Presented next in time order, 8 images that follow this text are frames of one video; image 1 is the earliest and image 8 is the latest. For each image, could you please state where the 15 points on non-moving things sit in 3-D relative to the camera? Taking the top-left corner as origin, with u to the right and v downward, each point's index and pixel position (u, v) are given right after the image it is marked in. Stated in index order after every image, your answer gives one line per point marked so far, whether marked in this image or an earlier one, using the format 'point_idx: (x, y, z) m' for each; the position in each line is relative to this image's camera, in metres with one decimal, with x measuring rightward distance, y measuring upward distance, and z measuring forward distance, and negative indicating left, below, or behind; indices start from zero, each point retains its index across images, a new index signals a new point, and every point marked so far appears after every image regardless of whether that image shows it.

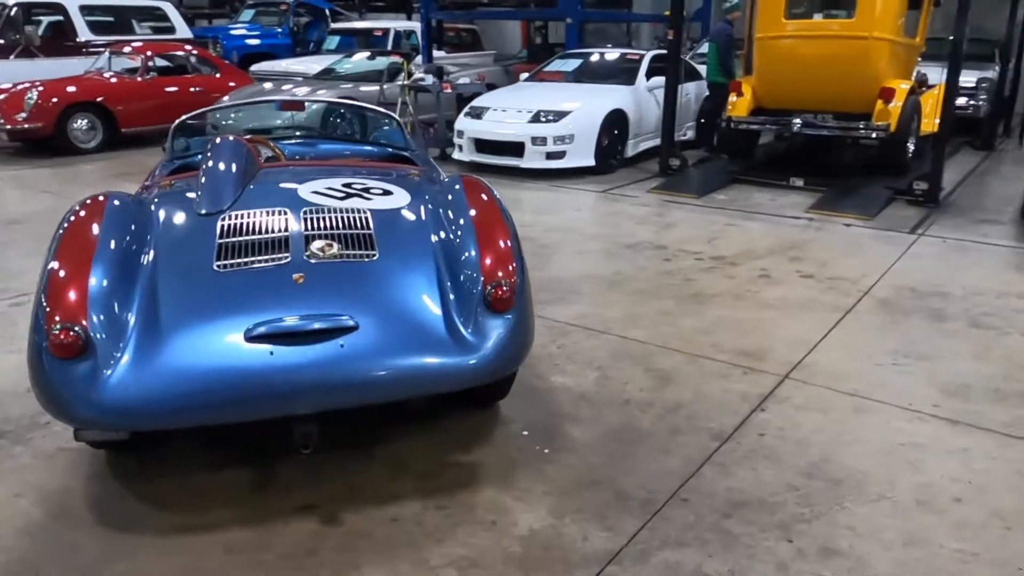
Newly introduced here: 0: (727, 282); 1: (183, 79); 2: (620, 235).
0: (+1.3, 0.0, +4.7) m
1: (-4.8, +3.1, +11.1) m
2: (+0.8, +0.4, +5.8) m
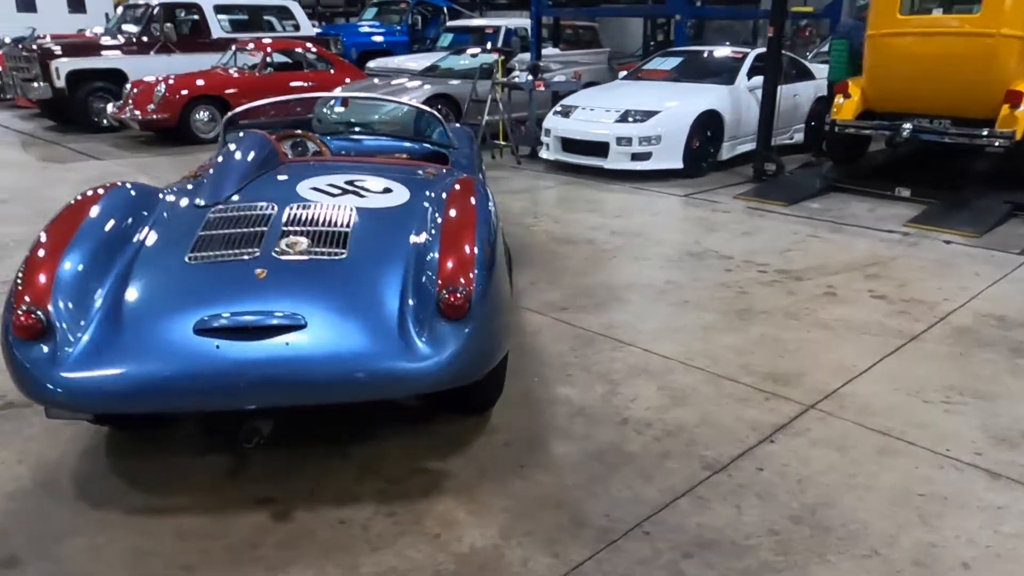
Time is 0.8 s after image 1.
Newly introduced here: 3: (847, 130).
0: (+1.5, -0.1, +4.3) m
1: (-3.3, +3.3, +11.7) m
2: (+1.3, +0.3, +5.5) m
3: (+3.3, +1.6, +7.5) m
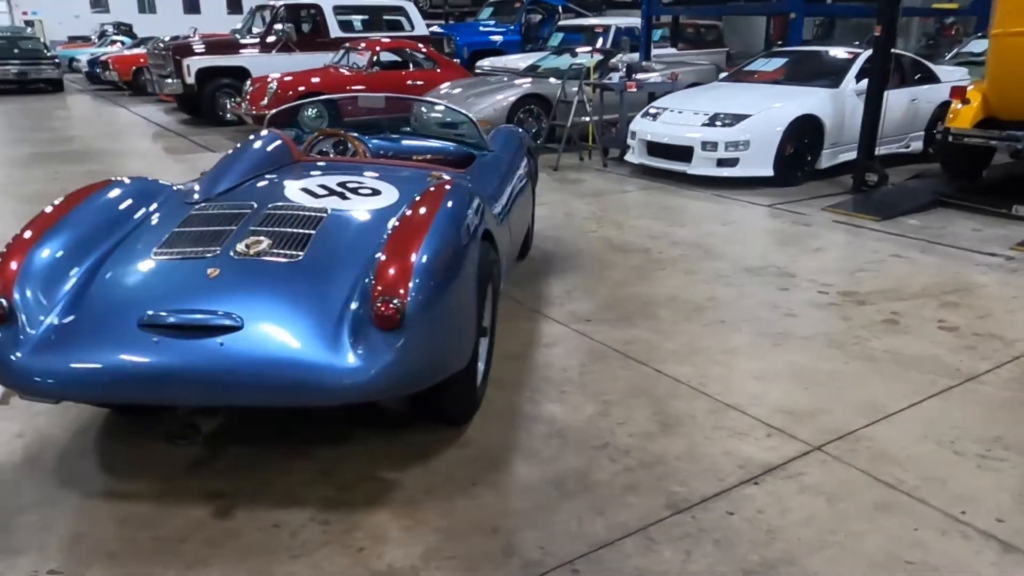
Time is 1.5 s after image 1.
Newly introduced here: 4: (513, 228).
0: (+1.7, -0.2, +4.0) m
1: (-1.7, +3.4, +12.0) m
2: (+1.6, +0.2, +5.2) m
3: (+4.0, +1.3, +6.8) m
4: (0.0, +0.3, +4.0) m
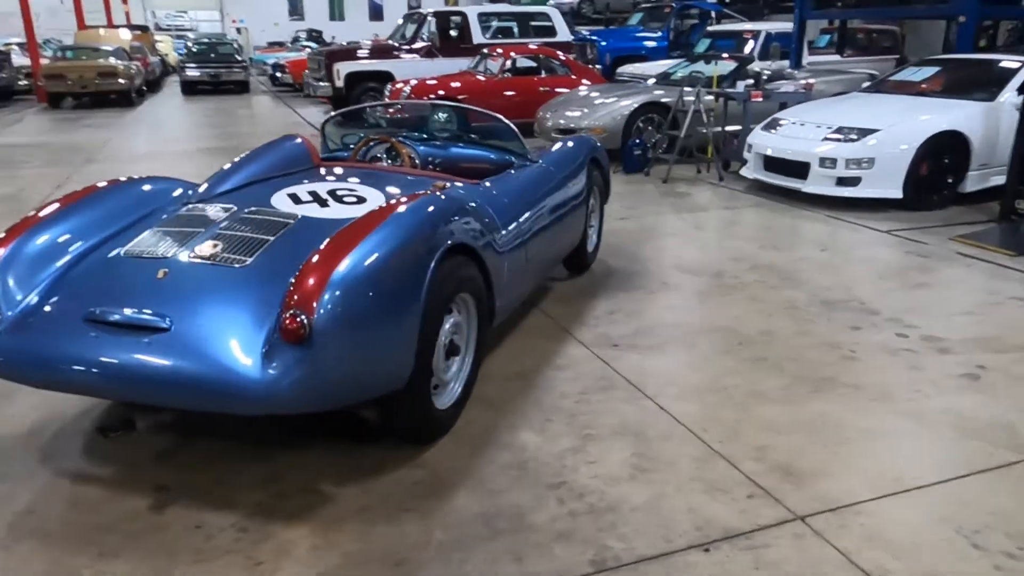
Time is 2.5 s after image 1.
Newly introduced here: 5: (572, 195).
0: (+1.8, -0.4, +3.4) m
1: (+0.4, +3.3, +12.0) m
2: (+2.0, 0.0, +4.6) m
3: (+4.7, +0.9, +5.7) m
4: (+0.1, +0.2, +3.8) m
5: (+0.3, +0.5, +4.4) m
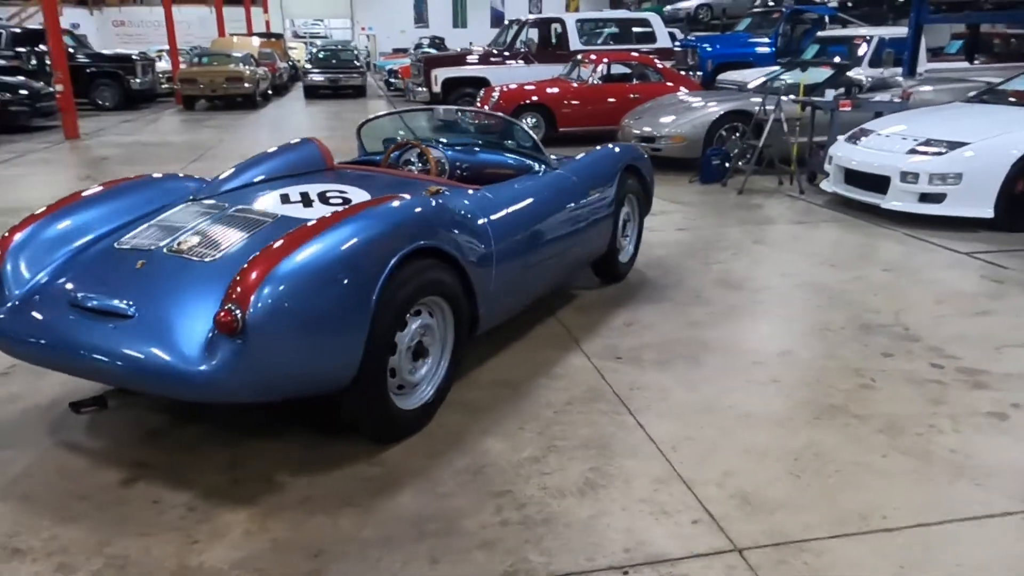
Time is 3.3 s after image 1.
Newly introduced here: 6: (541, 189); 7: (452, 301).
0: (+1.7, -0.5, +3.2) m
1: (+1.8, +3.2, +11.8) m
2: (+2.1, -0.1, +4.3) m
3: (+5.1, +0.6, +5.0) m
4: (+0.2, +0.2, +3.8) m
5: (+0.5, +0.5, +4.3) m
6: (+0.2, +0.5, +3.9) m
7: (-0.2, 0.0, +3.0) m
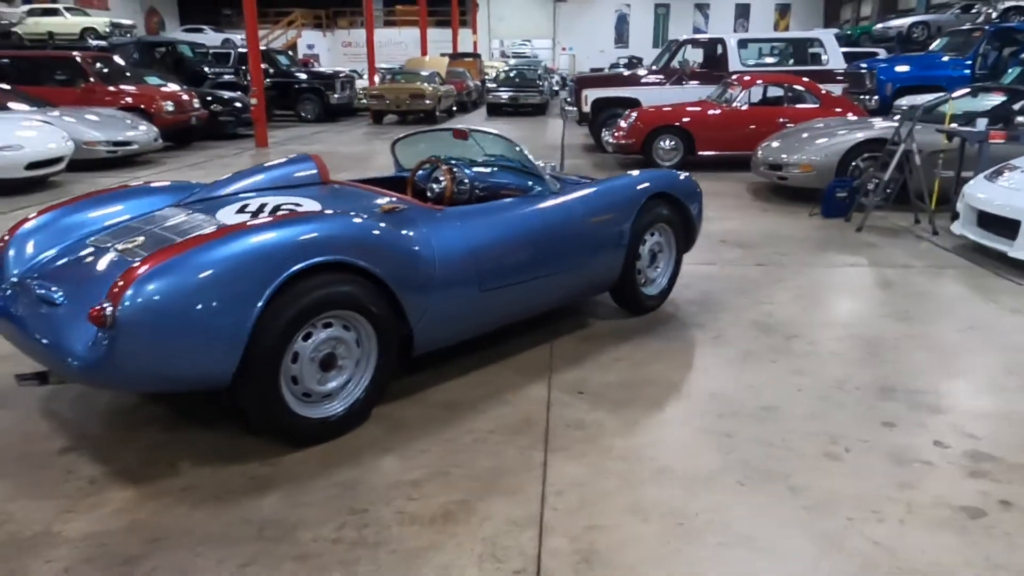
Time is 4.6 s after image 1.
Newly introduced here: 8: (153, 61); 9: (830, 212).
0: (+1.3, -0.7, +2.7) m
1: (+3.9, +2.6, +11.1) m
2: (+2.0, -0.4, +3.8) m
3: (+5.1, +0.1, +3.6) m
4: (+0.1, +0.1, +3.7) m
5: (+0.5, +0.3, +4.1) m
6: (+0.1, +0.4, +3.8) m
7: (-0.6, -0.1, +3.0) m
8: (-8.8, +5.6, +18.7) m
9: (+3.2, +0.8, +7.7) m
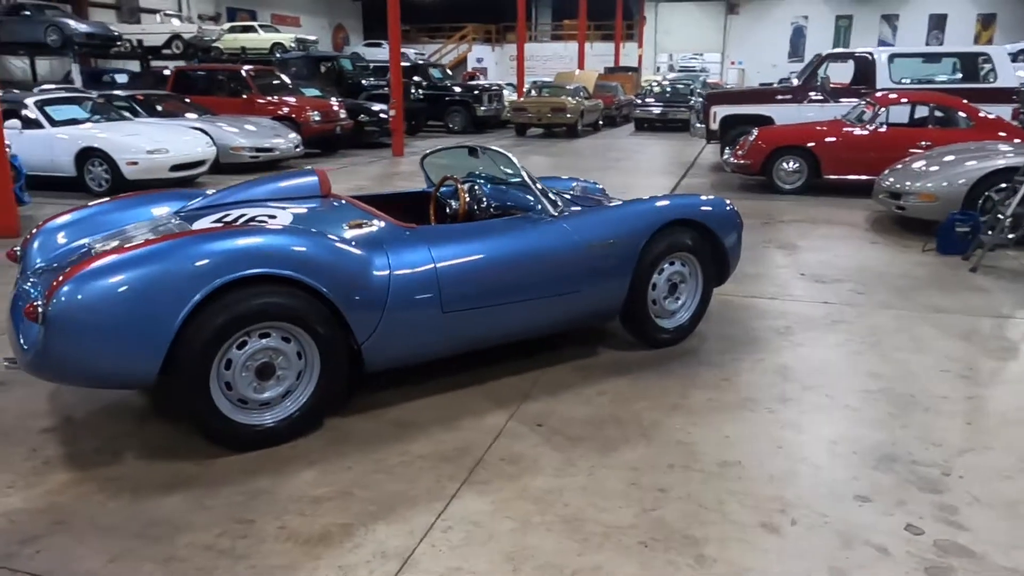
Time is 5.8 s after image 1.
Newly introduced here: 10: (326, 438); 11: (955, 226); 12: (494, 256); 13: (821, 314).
0: (+0.9, -0.9, +2.4) m
1: (+5.4, +2.1, +10.1) m
2: (+1.9, -0.7, +3.2) m
3: (+4.9, -0.3, +2.5) m
4: (0.0, -0.1, +3.6) m
5: (+0.5, +0.2, +4.0) m
6: (0.0, +0.3, +3.7) m
7: (-0.8, -0.2, +3.1) m
8: (-5.2, +5.7, +20.2) m
9: (+3.9, +0.4, +6.9) m
10: (-0.8, -0.6, +3.2) m
11: (+4.0, +0.6, +6.8) m
12: (-0.1, +0.2, +3.6) m
13: (+2.1, -0.2, +5.1) m
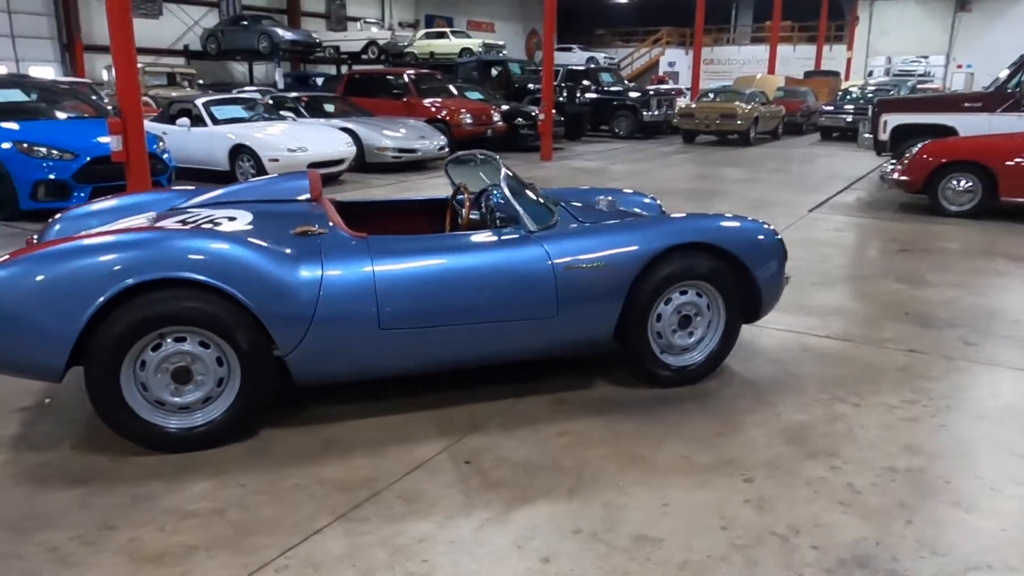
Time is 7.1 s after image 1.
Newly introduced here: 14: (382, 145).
0: (+0.3, -1.0, +1.9) m
1: (+6.8, +1.5, +8.2) m
2: (+1.5, -0.9, +2.5) m
3: (+4.2, -0.8, +1.0) m
4: (-0.2, -0.1, +3.3) m
5: (+0.4, 0.0, +3.5) m
6: (-0.1, +0.2, +3.4) m
7: (-1.1, -0.2, +3.0) m
8: (-0.7, +5.7, +20.7) m
9: (+4.5, 0.0, +5.5) m
10: (-1.1, -0.7, +3.2) m
11: (+4.5, +0.1, +5.4) m
12: (-0.3, +0.1, +3.3) m
13: (+2.2, -0.4, +4.2) m
14: (-2.2, +2.4, +12.9) m
